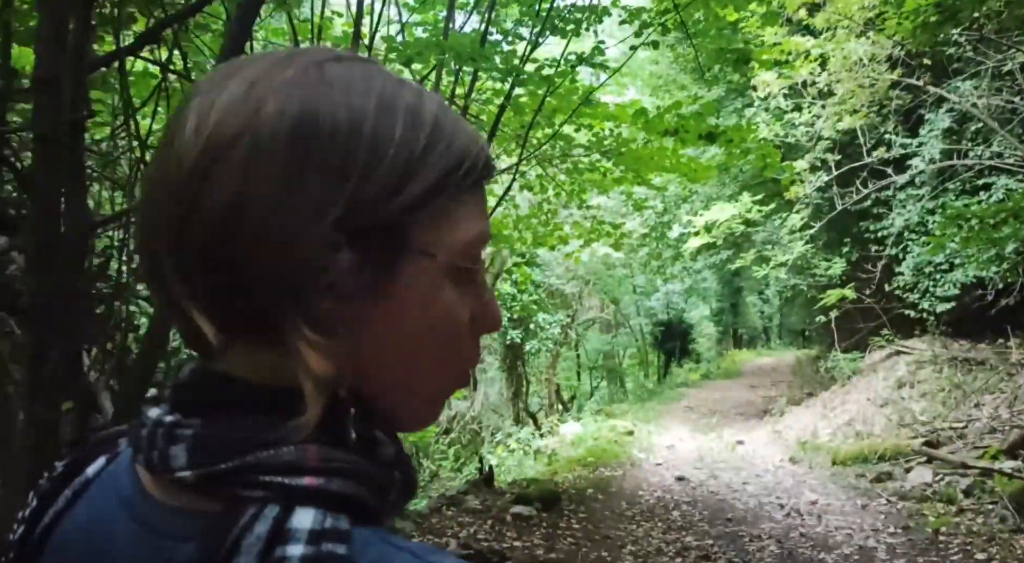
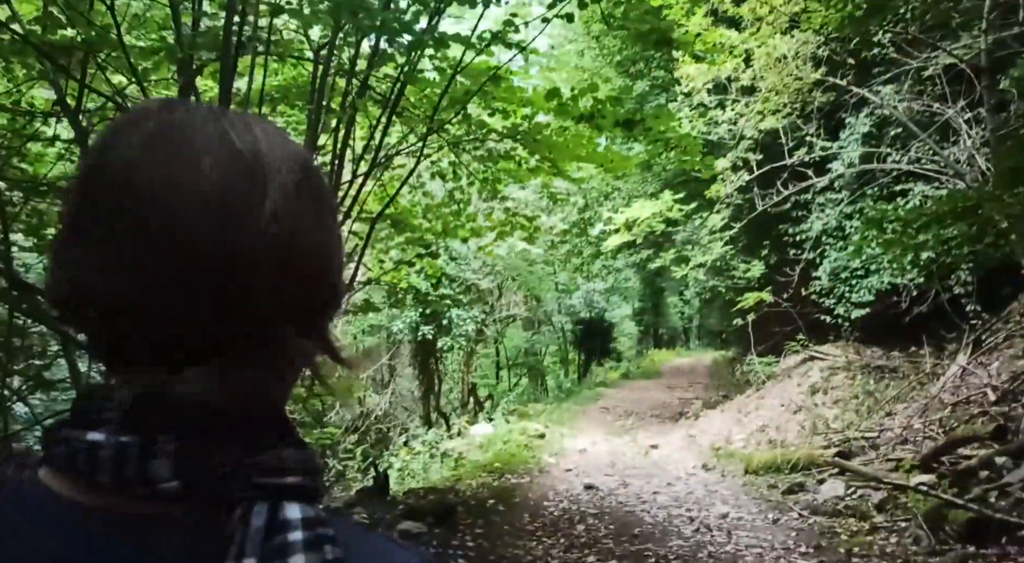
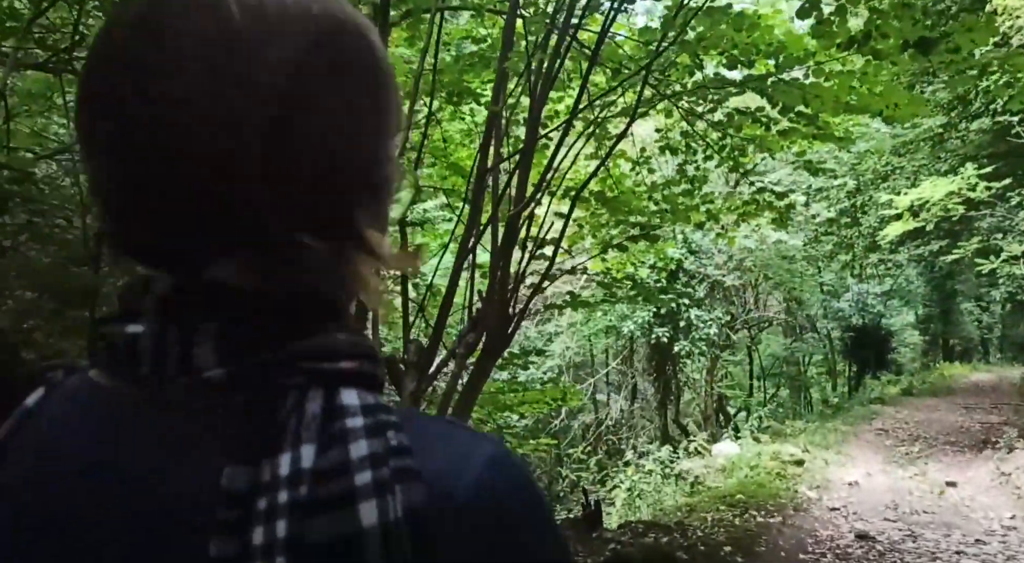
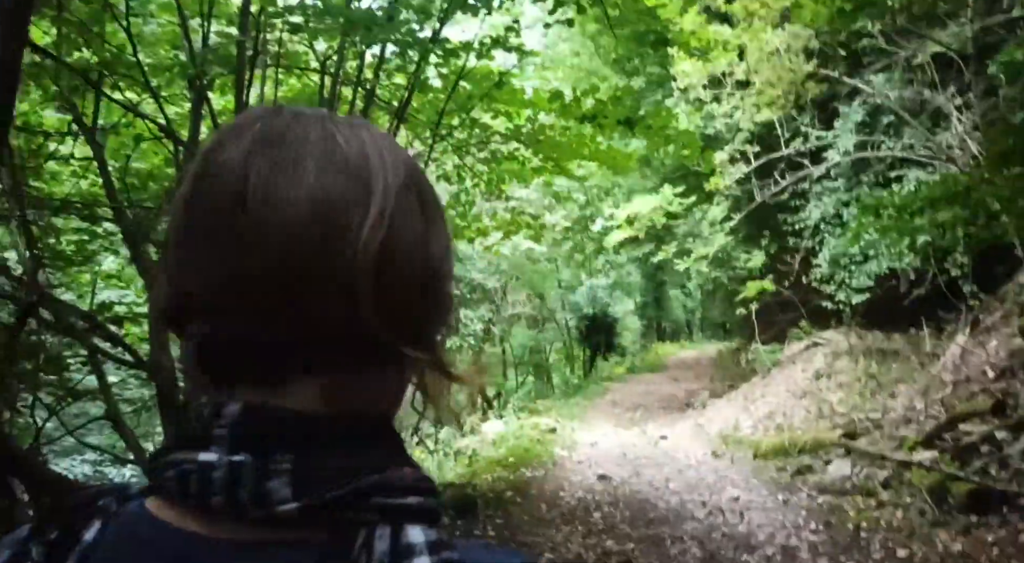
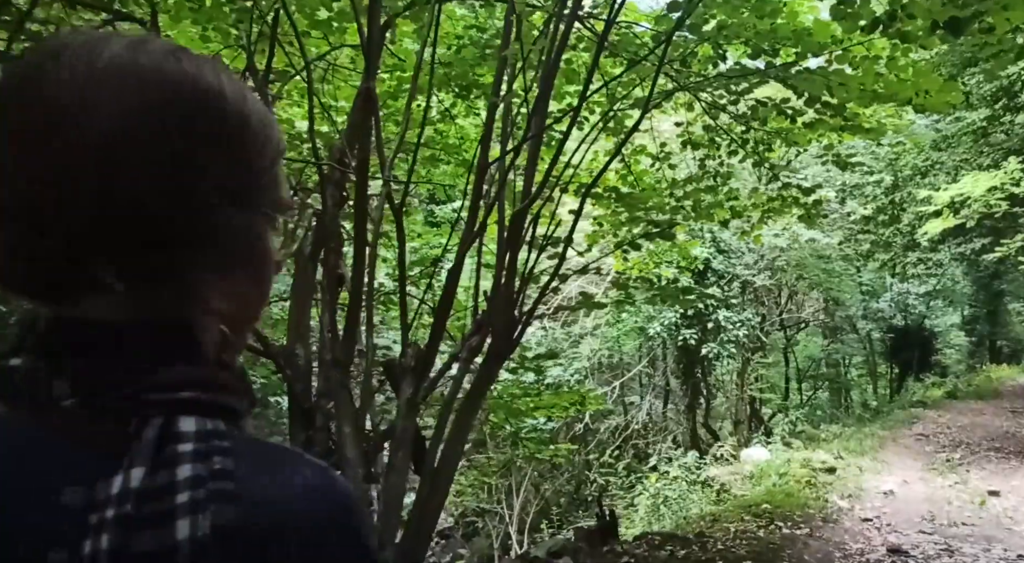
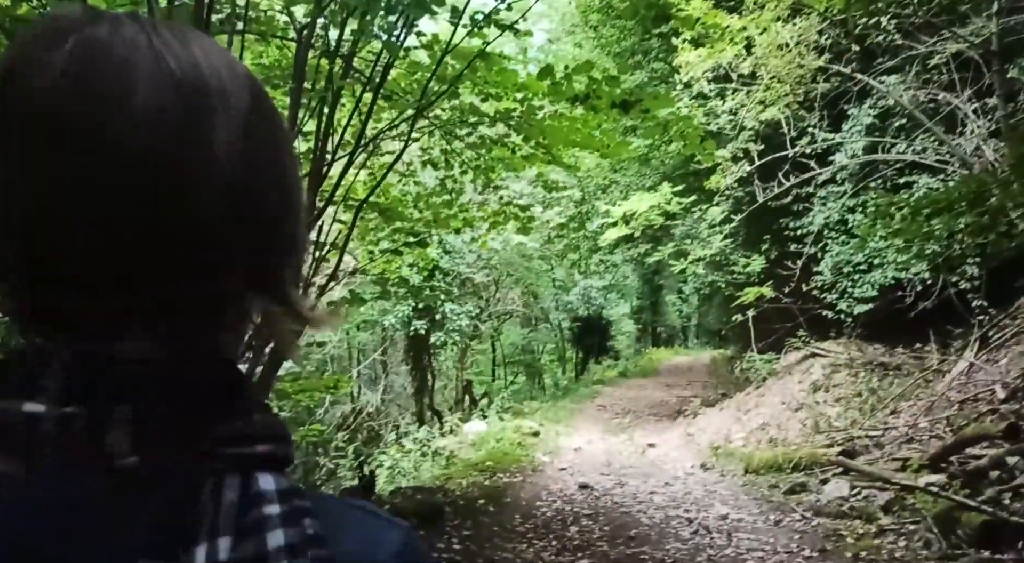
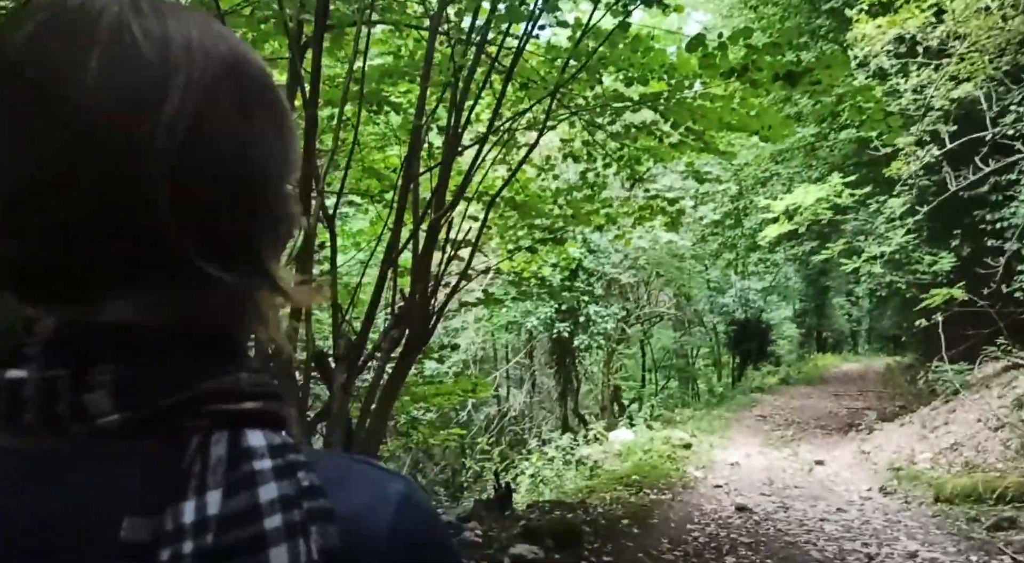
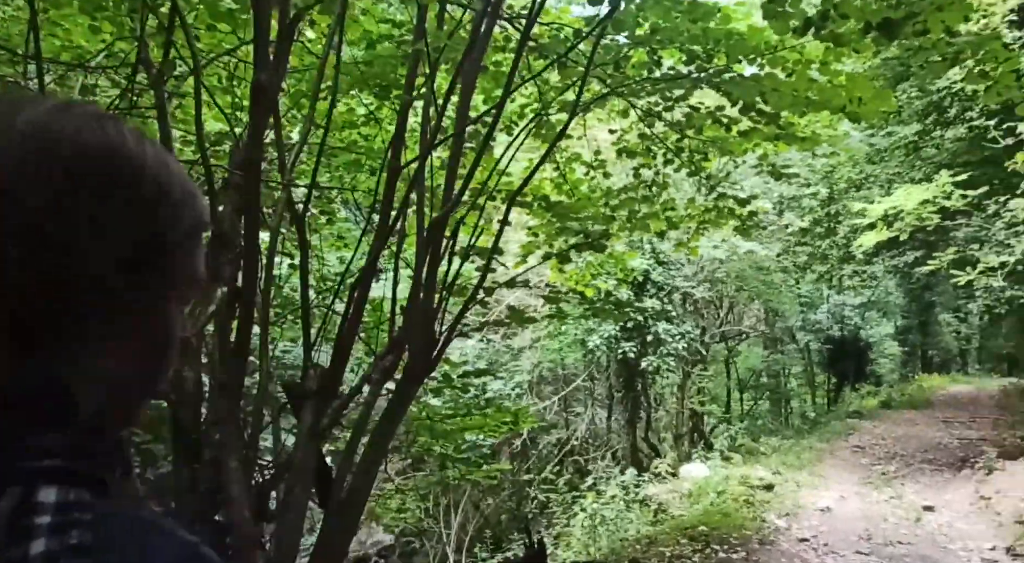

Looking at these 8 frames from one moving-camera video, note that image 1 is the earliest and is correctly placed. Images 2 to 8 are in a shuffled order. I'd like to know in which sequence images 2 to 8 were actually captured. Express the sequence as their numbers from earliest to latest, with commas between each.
4, 2, 6, 7, 3, 5, 8
